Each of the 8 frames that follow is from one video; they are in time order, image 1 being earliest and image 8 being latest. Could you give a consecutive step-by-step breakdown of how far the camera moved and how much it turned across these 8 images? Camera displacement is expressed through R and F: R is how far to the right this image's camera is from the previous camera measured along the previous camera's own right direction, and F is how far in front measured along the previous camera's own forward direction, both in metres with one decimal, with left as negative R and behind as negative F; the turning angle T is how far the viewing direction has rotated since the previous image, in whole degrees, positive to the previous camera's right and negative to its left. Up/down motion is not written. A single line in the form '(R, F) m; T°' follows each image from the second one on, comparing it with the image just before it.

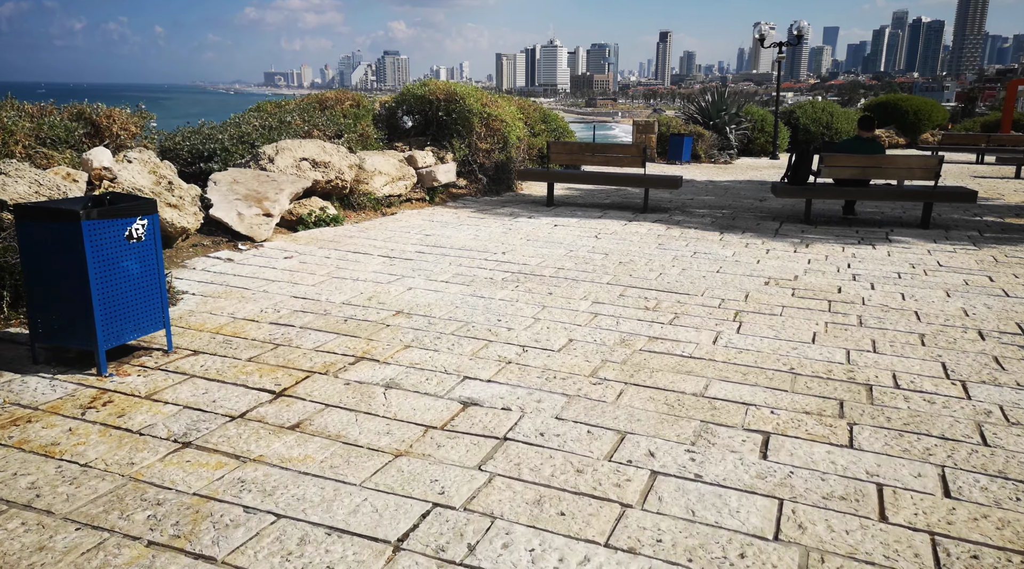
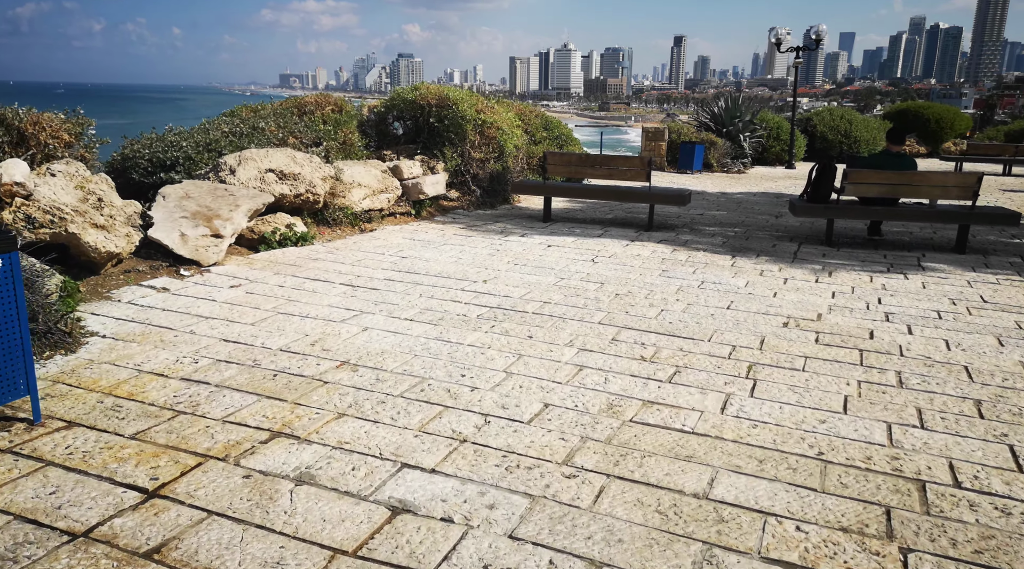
(+0.2, +0.8) m; -1°
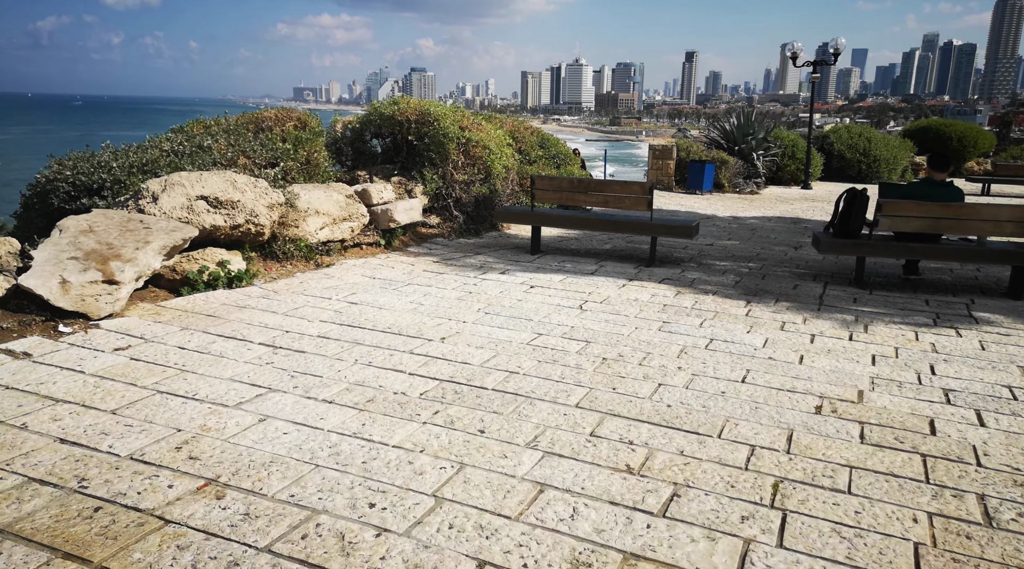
(+0.3, +1.2) m; -1°
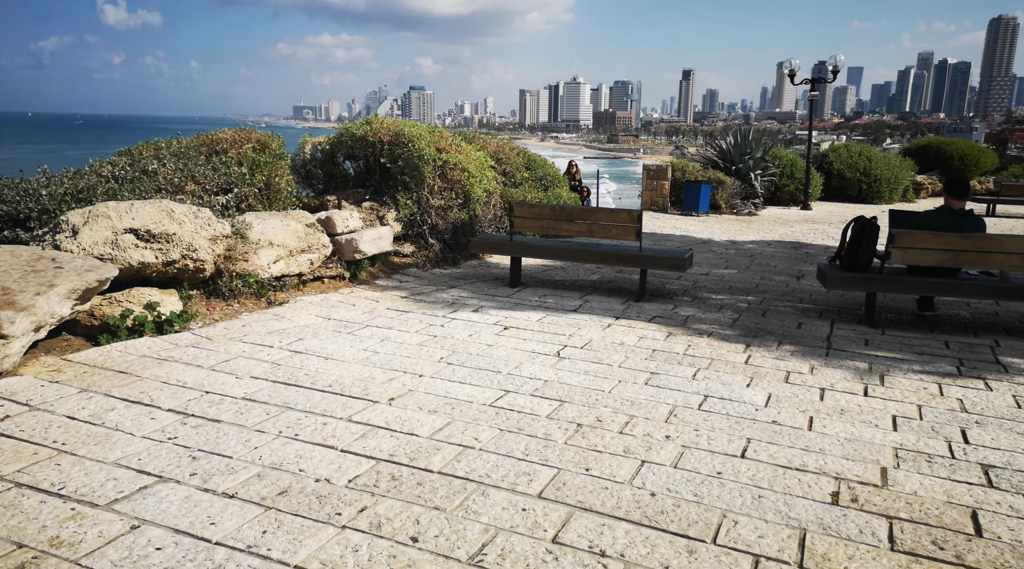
(+0.2, +0.7) m; 0°
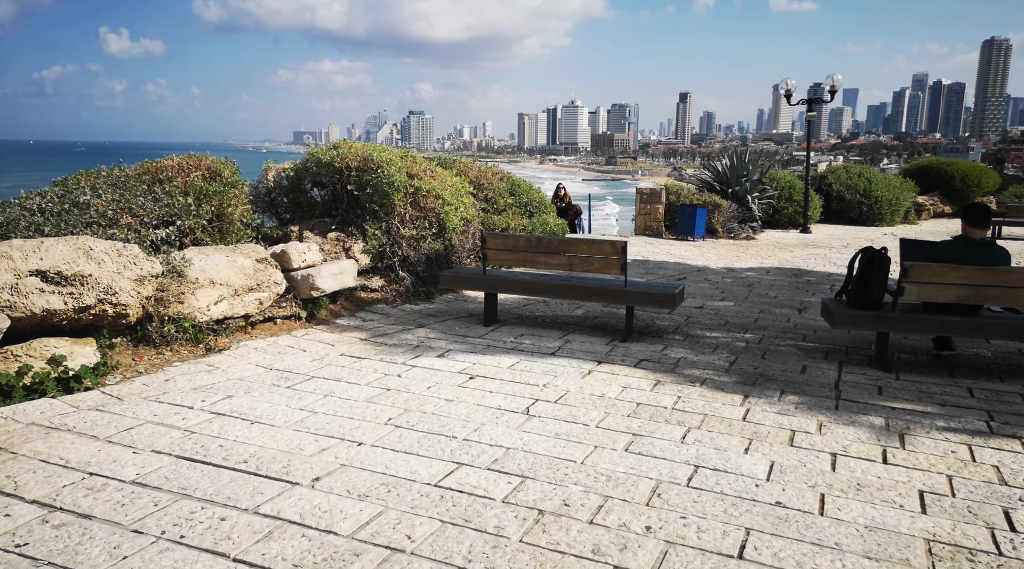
(+0.3, +0.7) m; 0°
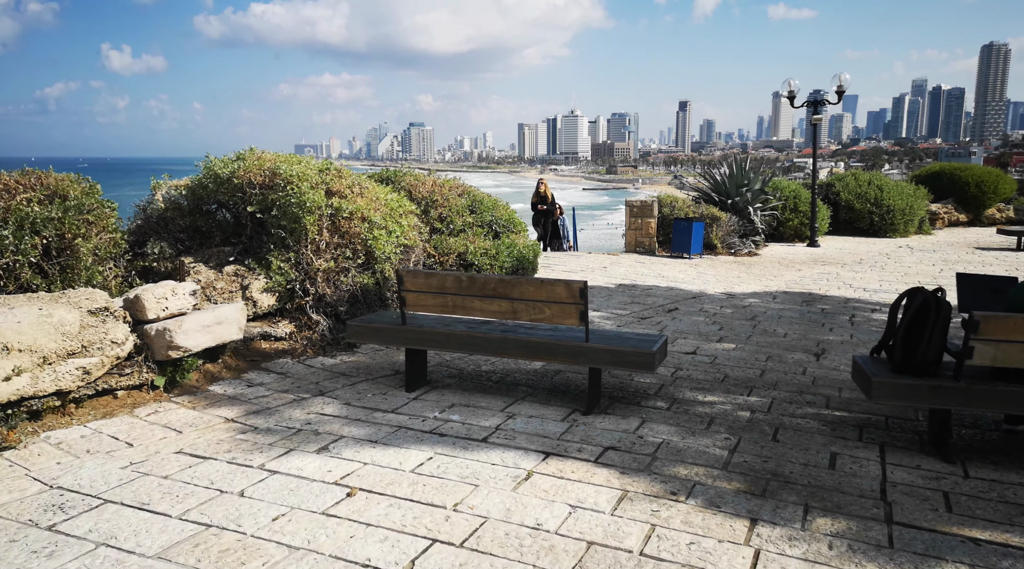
(+0.6, +1.7) m; 0°
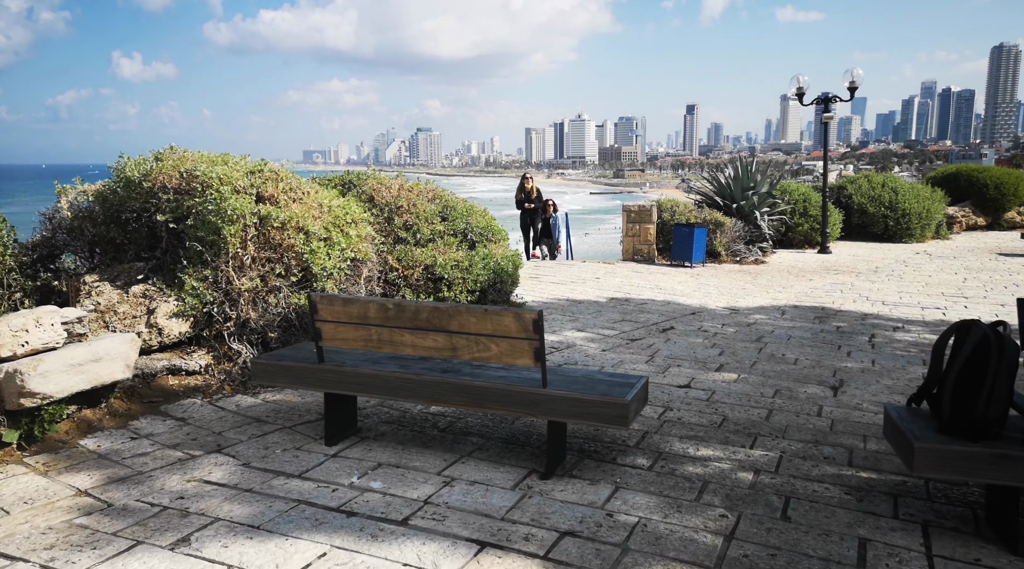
(+0.4, +1.1) m; -1°
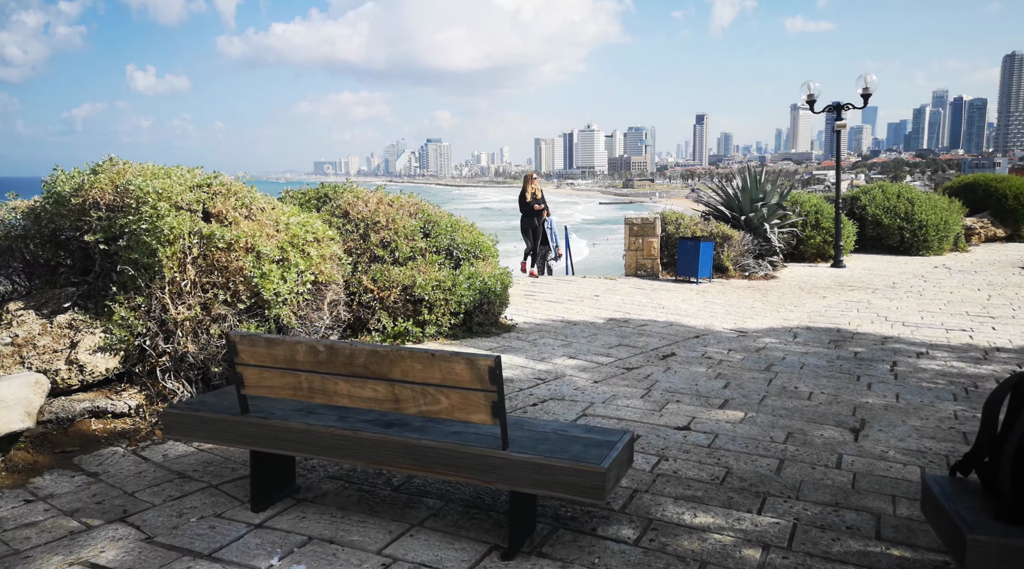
(+0.3, +0.7) m; -1°
